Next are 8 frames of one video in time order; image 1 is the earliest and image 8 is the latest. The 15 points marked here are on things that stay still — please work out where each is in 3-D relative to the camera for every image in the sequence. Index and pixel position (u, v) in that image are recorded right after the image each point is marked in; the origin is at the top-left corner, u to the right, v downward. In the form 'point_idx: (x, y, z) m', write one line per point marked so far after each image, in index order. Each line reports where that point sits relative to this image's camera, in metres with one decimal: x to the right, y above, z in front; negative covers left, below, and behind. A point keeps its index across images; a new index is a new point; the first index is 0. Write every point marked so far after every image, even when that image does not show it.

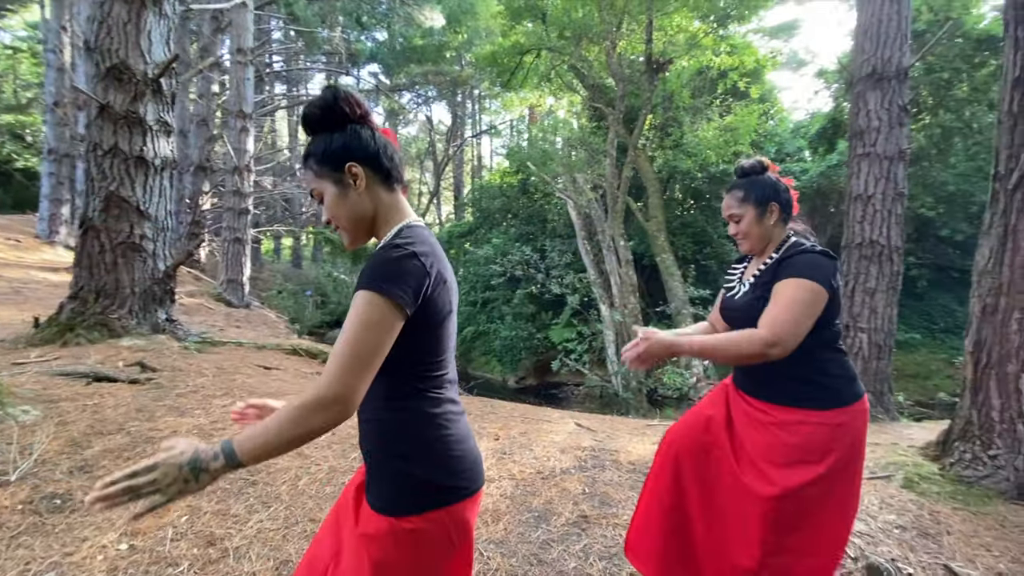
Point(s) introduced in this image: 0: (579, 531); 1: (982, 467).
0: (+0.5, -1.5, +3.8) m
1: (+2.9, -1.1, +3.8) m
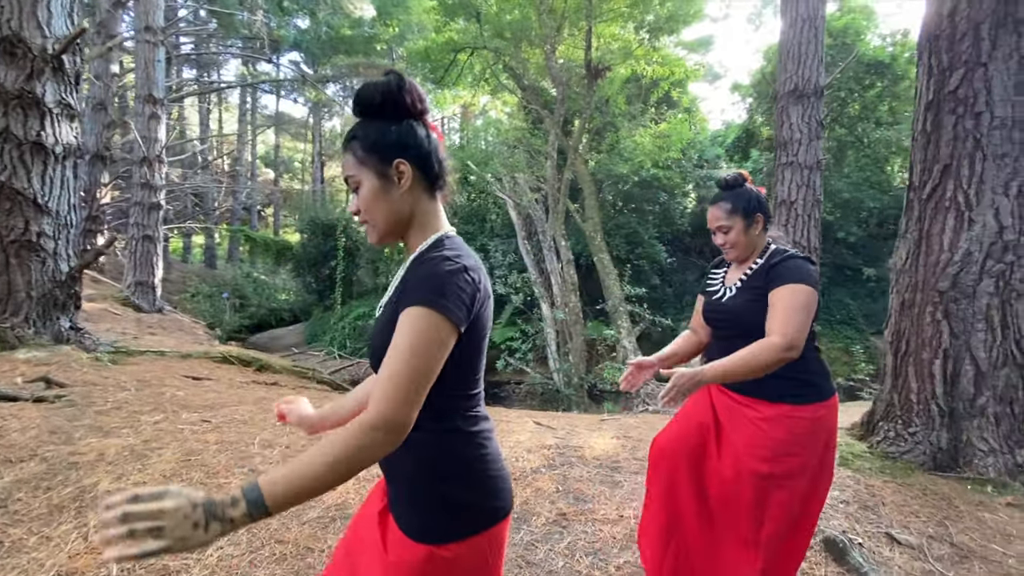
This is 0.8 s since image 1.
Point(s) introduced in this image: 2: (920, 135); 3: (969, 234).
0: (+0.3, -1.5, +4.0) m
1: (+2.7, -1.1, +4.3) m
2: (+2.8, +1.0, +4.2) m
3: (+2.9, +0.4, +4.0) m
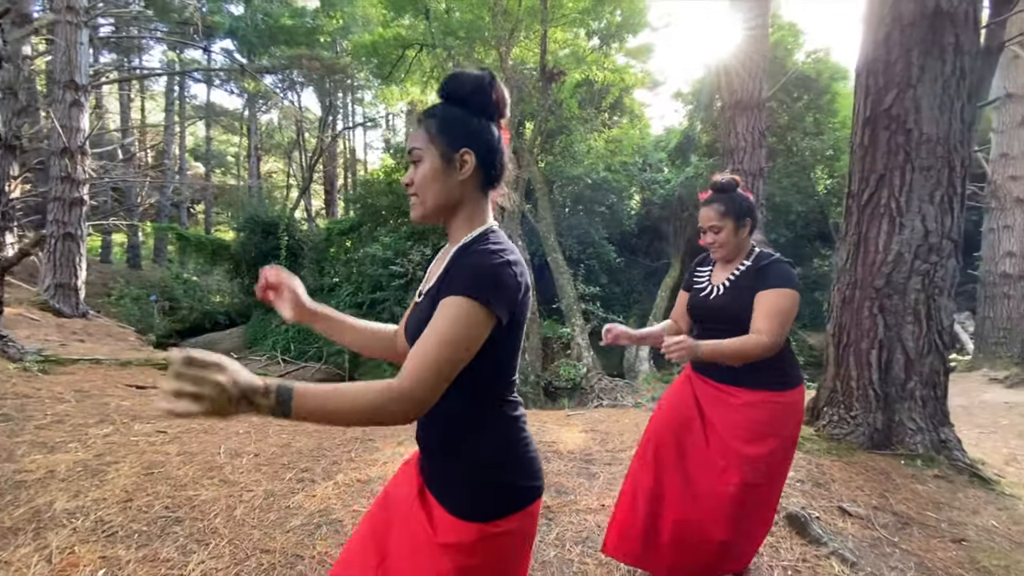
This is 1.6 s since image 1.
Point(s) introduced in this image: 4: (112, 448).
0: (+0.2, -1.5, +4.1) m
1: (+2.6, -1.1, +4.8) m
2: (+2.6, +1.1, +4.7) m
3: (+2.8, +0.4, +4.5) m
4: (-3.0, -1.2, +4.7) m
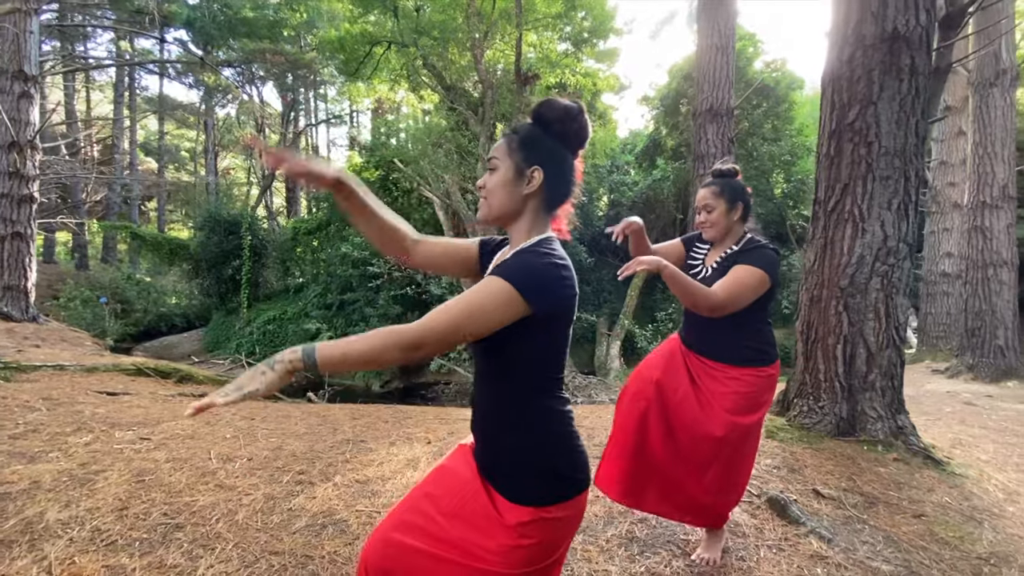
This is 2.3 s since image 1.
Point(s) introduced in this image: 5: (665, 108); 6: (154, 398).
0: (+0.2, -1.5, +4.3) m
1: (+2.5, -1.1, +5.2) m
2: (+2.6, +1.1, +5.1) m
3: (+2.8, +0.4, +4.9) m
4: (-3.1, -1.2, +4.6) m
5: (+3.0, +3.6, +12.3) m
6: (-3.5, -1.1, +6.1) m
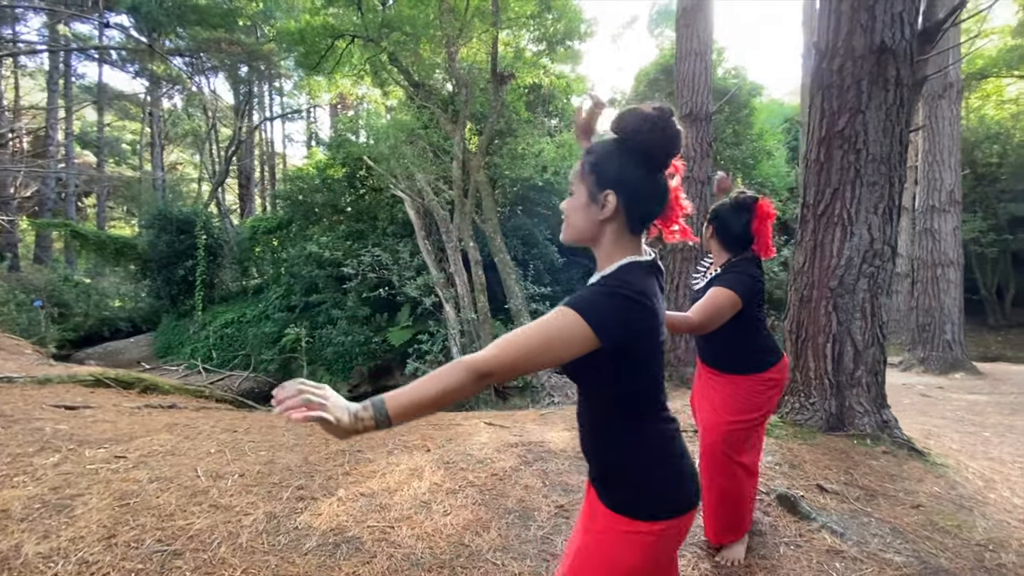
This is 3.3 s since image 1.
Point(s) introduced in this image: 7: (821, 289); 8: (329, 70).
0: (+0.4, -1.6, +4.2) m
1: (+2.5, -1.1, +5.3) m
2: (+2.6, +1.1, +5.2) m
3: (+2.8, +0.4, +5.1) m
4: (-3.0, -1.3, +4.2) m
5: (+2.2, +3.6, +12.4) m
6: (-3.6, -1.1, +5.6) m
7: (+2.6, 0.0, +5.2) m
8: (-2.8, +3.3, +9.5) m
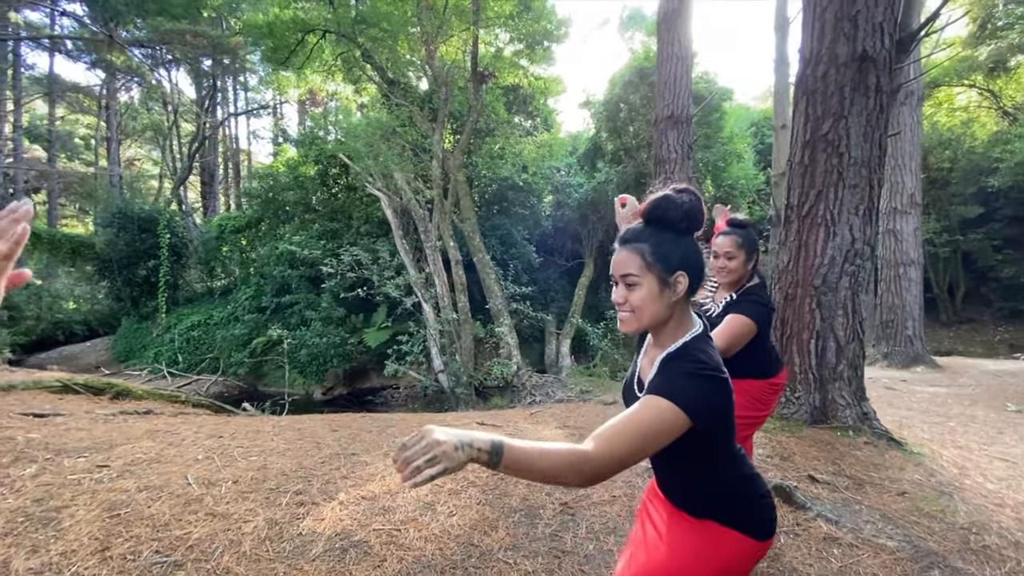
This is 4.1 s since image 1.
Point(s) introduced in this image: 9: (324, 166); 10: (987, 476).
0: (+0.4, -1.5, +4.3) m
1: (+2.5, -1.0, +5.5) m
2: (+2.5, +1.1, +5.4) m
3: (+2.7, +0.4, +5.3) m
4: (-2.9, -1.3, +4.0) m
5: (+1.6, +3.6, +12.6) m
6: (-3.6, -1.1, +5.3) m
7: (+2.6, 0.0, +5.4) m
8: (-3.2, +3.3, +9.3) m
9: (-3.2, +2.1, +10.5) m
10: (+3.9, -1.5, +5.1) m
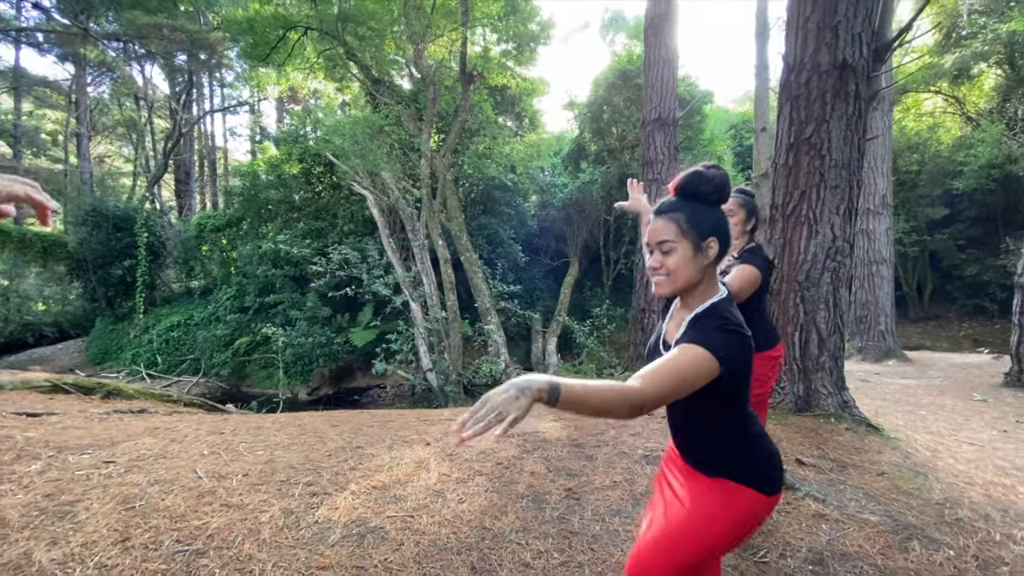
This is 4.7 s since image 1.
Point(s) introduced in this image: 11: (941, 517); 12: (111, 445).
0: (+0.5, -1.5, +4.4) m
1: (+2.4, -1.0, +5.8) m
2: (+2.5, +1.1, +5.7) m
3: (+2.7, +0.4, +5.6) m
4: (-2.8, -1.2, +3.9) m
5: (+1.1, +3.6, +12.8) m
6: (-3.6, -1.1, +5.2) m
7: (+2.5, 0.0, +5.7) m
8: (-3.4, +3.3, +9.2) m
9: (-3.5, +2.1, +10.5) m
10: (+3.9, -1.5, +5.4) m
11: (+3.0, -1.6, +4.3) m
12: (-2.9, -1.2, +4.5) m
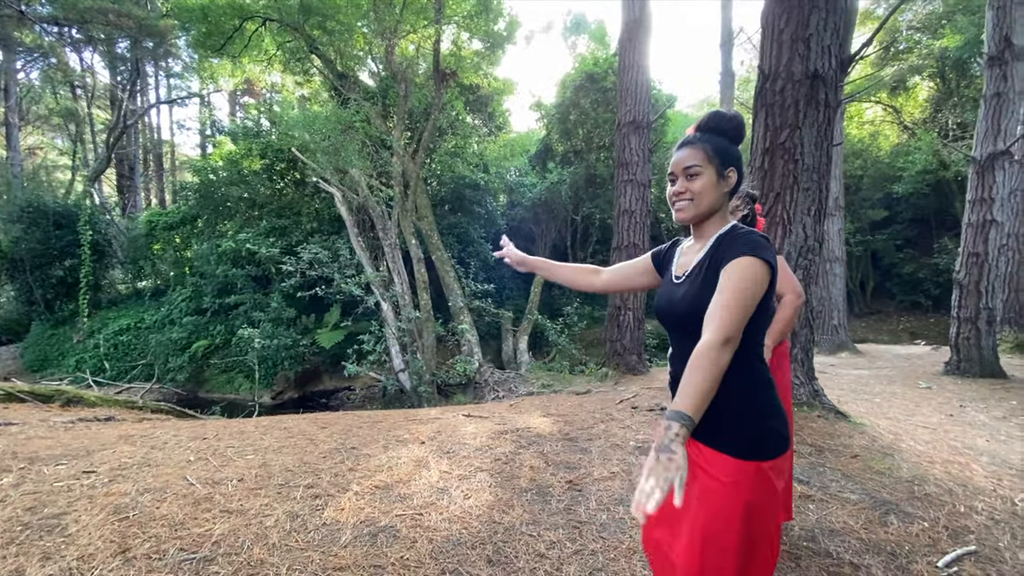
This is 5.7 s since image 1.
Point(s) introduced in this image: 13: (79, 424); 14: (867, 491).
0: (+0.5, -1.5, +4.5) m
1: (+2.3, -1.0, +6.0) m
2: (+2.4, +1.2, +6.0) m
3: (+2.6, +0.5, +5.9) m
4: (-2.7, -1.2, +3.6) m
5: (+0.2, +3.6, +12.9) m
6: (-3.6, -1.1, +4.8) m
7: (+2.4, +0.1, +6.0) m
8: (-3.9, +3.3, +8.9) m
9: (-4.1, +2.1, +10.1) m
10: (+3.8, -1.4, +5.8) m
11: (+3.0, -1.5, +4.6) m
12: (-2.9, -1.1, +4.2) m
13: (-3.4, -1.1, +4.8) m
14: (+2.7, -1.5, +4.6) m
